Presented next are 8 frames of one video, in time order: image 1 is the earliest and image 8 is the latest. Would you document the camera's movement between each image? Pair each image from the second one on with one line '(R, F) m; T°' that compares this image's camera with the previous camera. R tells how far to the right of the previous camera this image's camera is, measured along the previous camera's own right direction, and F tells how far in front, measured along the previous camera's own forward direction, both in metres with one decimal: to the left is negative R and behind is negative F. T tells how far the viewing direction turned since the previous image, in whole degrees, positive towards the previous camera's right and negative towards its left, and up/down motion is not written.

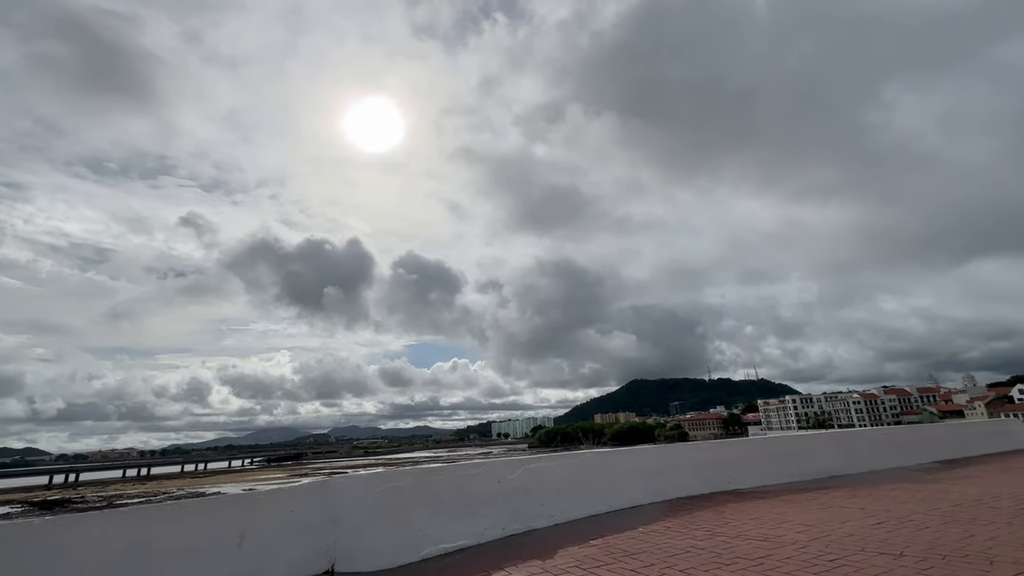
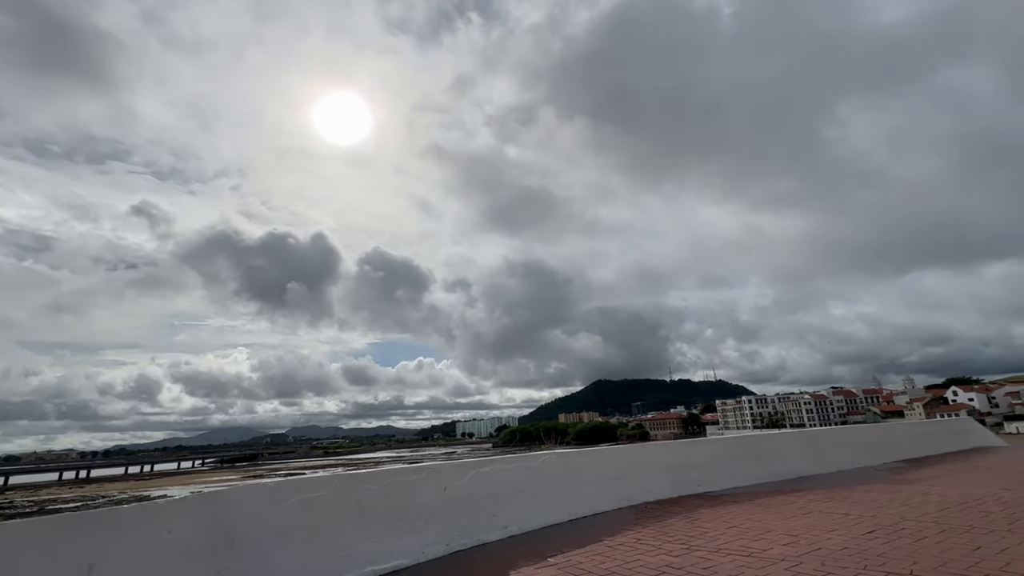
(+0.1, +0.7) m; +4°
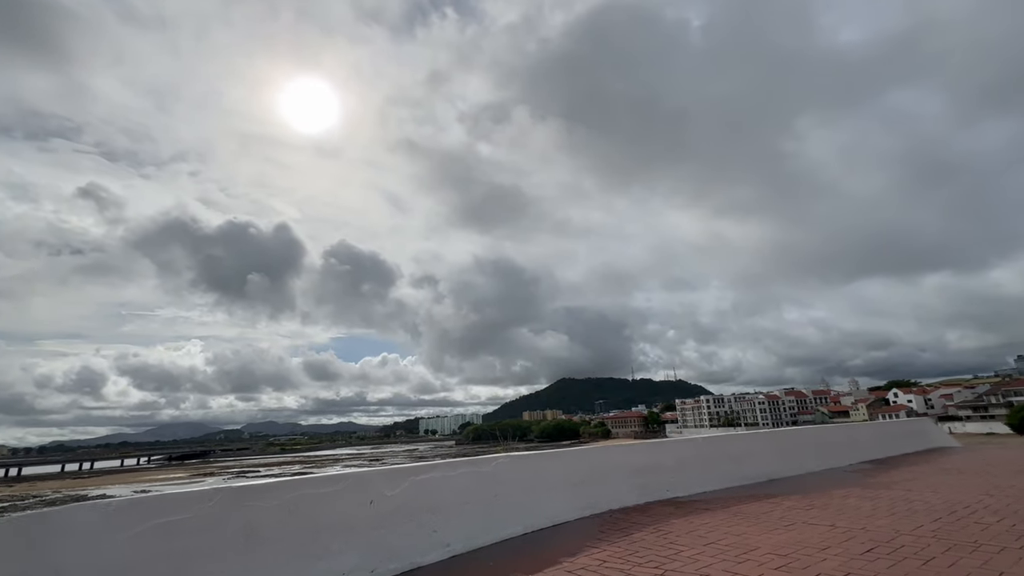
(+0.1, +0.7) m; +4°
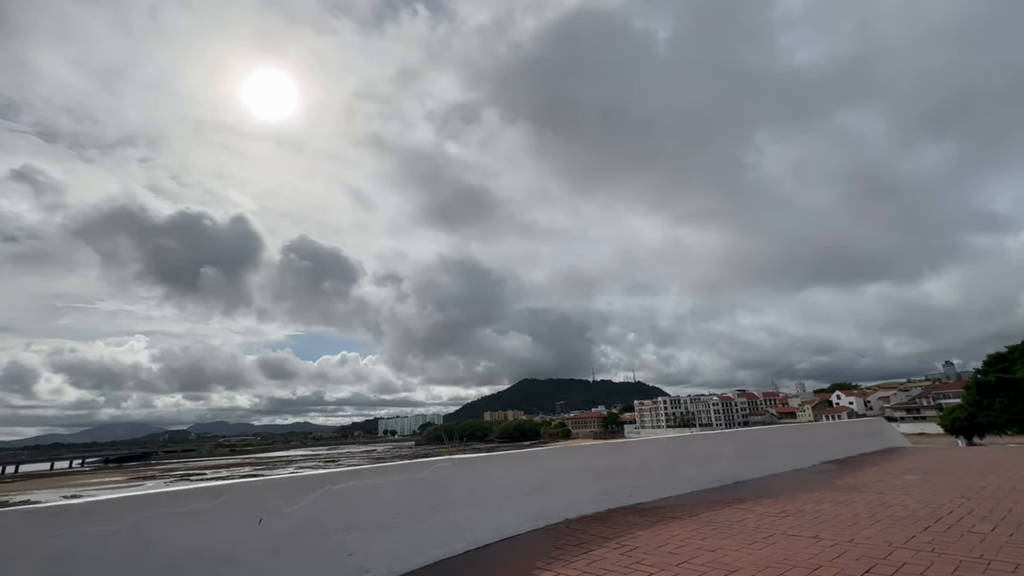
(+0.2, +0.7) m; +4°
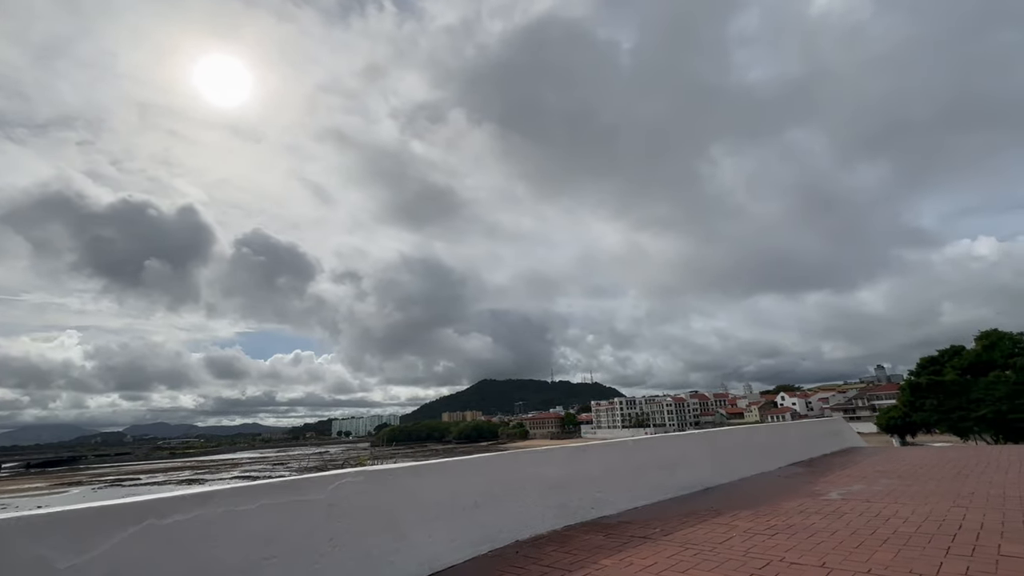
(+0.2, +0.9) m; +5°
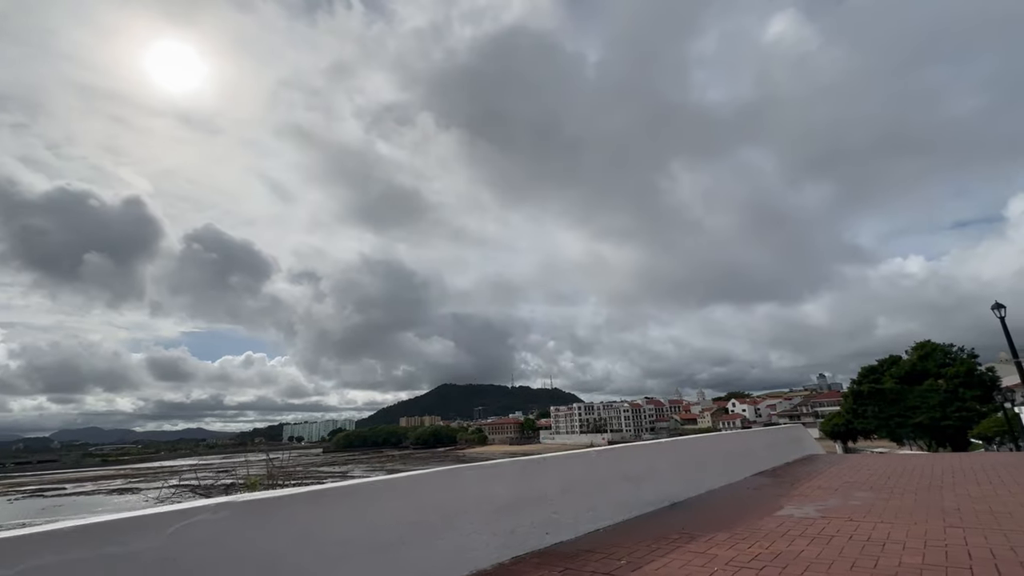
(+0.1, +0.8) m; +5°
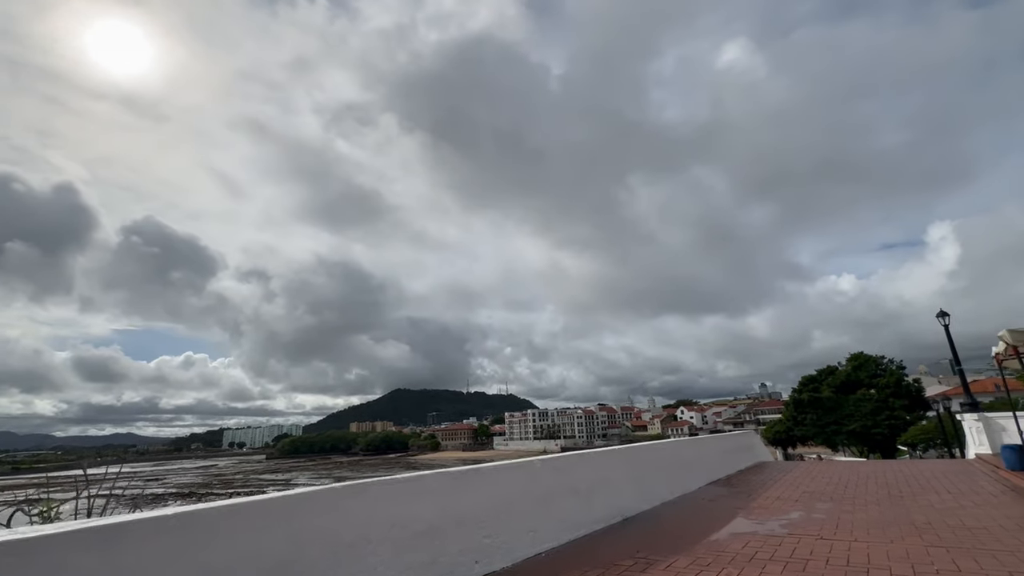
(+0.2, +0.7) m; +5°
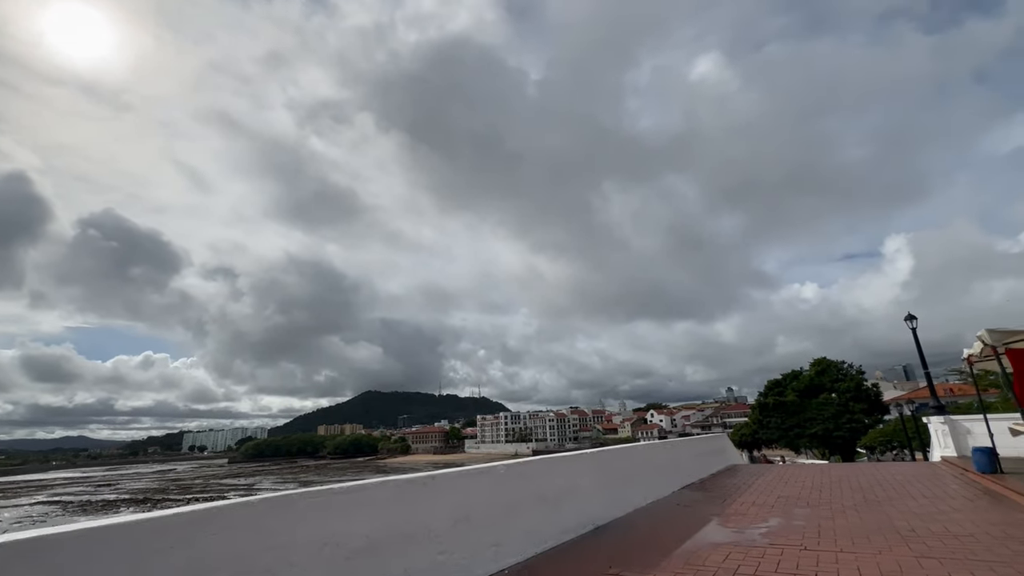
(+0.1, +0.4) m; +3°
